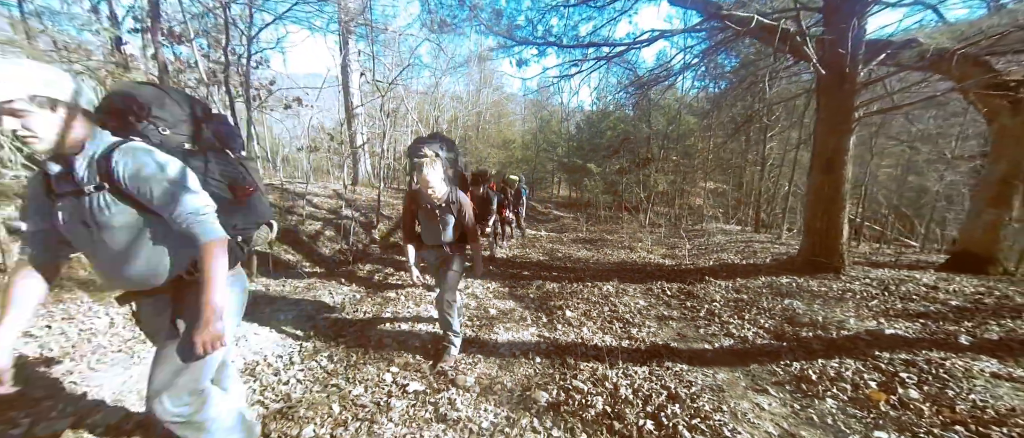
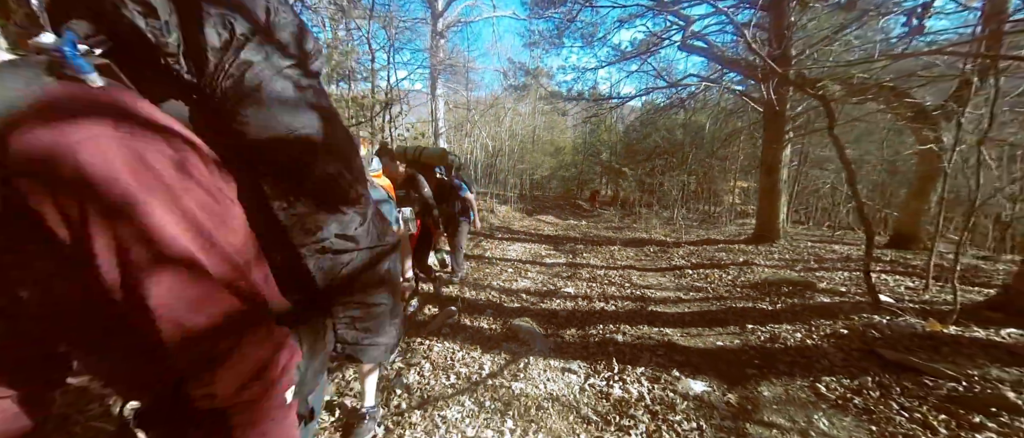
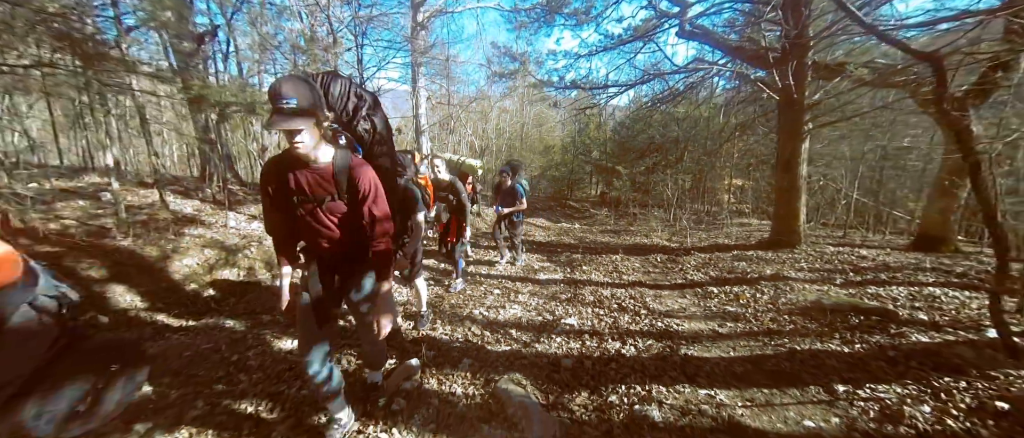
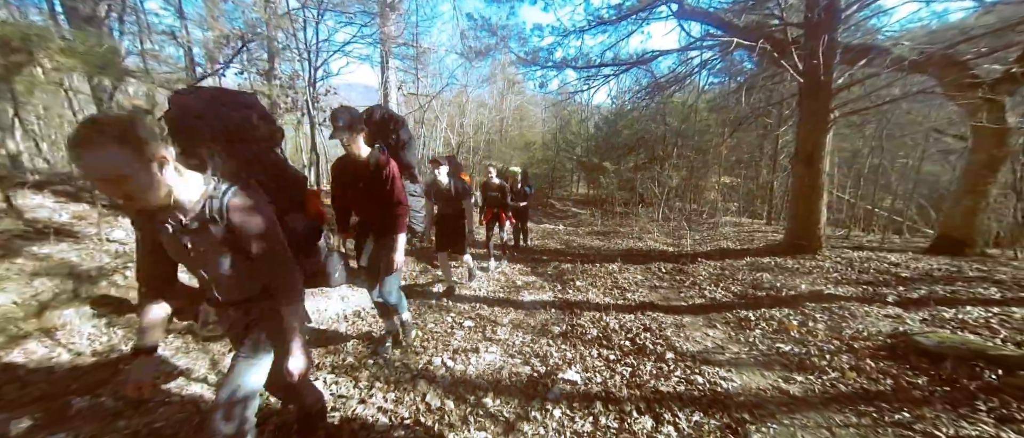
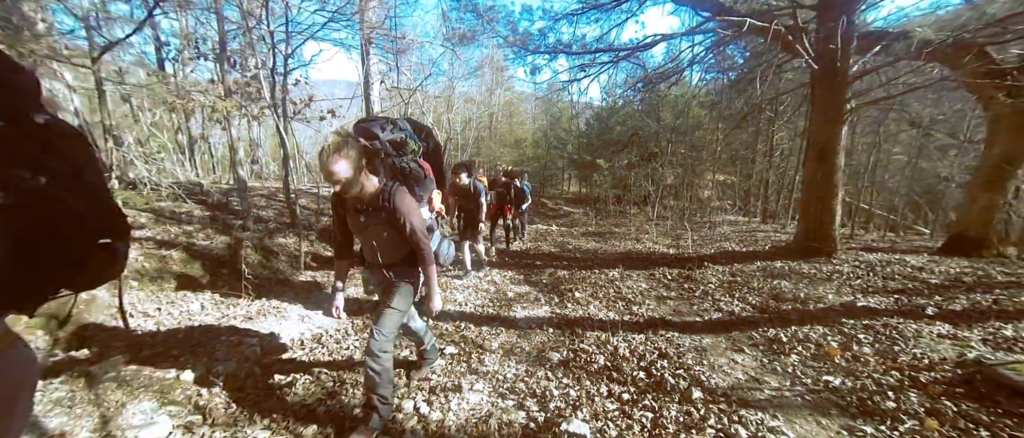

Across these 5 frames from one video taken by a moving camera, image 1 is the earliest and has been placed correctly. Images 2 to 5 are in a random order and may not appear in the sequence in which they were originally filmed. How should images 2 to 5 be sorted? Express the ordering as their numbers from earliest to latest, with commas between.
5, 4, 3, 2
